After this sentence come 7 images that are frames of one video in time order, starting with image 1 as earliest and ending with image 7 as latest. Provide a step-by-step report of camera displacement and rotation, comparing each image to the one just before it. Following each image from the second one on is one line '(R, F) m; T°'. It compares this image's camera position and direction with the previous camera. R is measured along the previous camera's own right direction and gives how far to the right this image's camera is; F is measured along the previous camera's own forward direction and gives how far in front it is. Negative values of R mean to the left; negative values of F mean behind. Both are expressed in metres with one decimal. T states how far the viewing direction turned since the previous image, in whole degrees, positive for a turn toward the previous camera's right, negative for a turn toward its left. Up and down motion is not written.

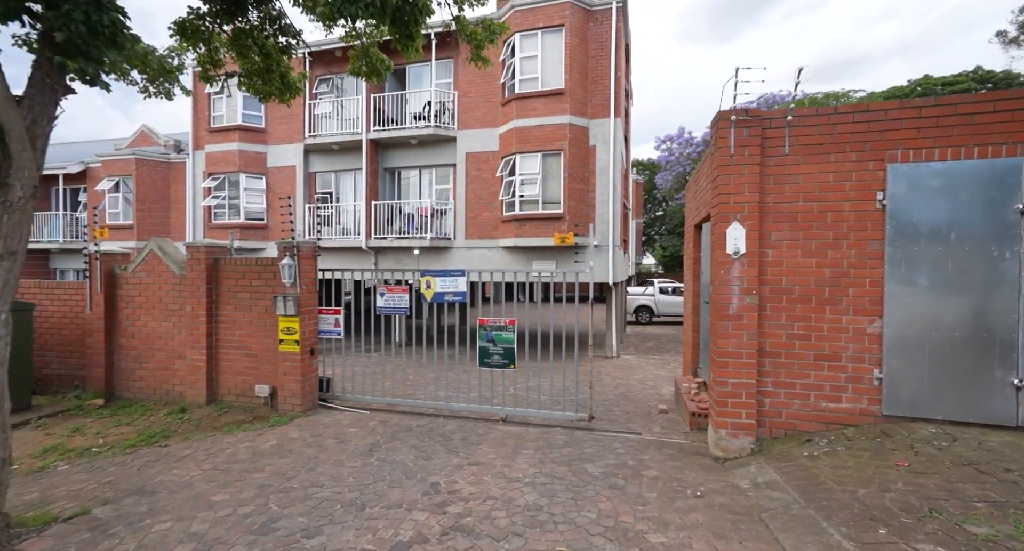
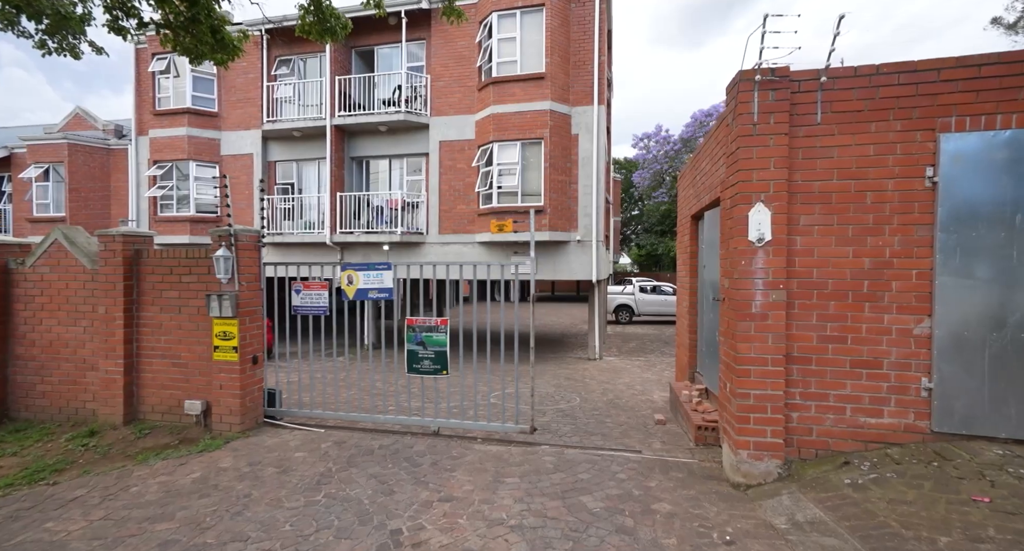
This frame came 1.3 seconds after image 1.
(0.0, +0.8) m; +3°
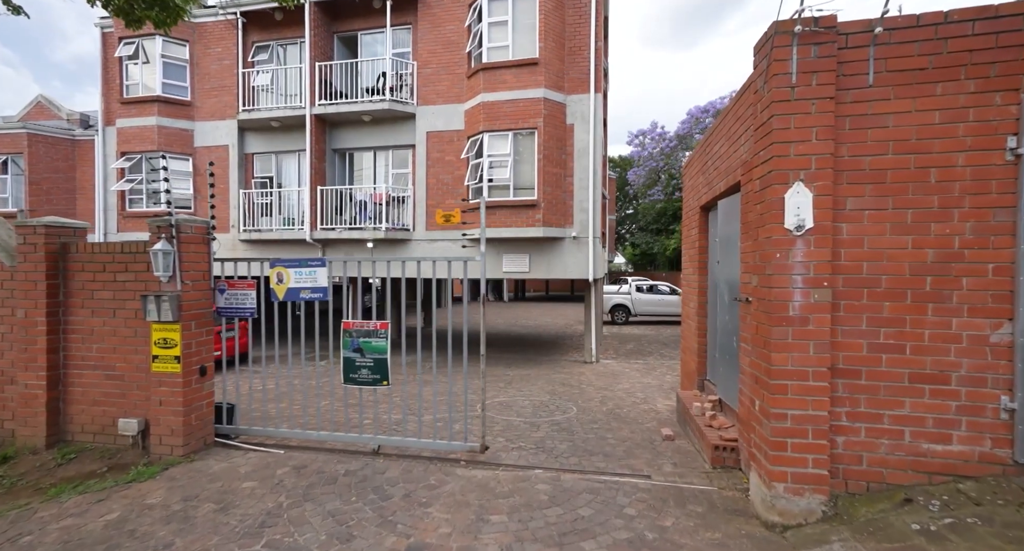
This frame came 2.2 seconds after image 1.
(+0.1, +0.7) m; +1°
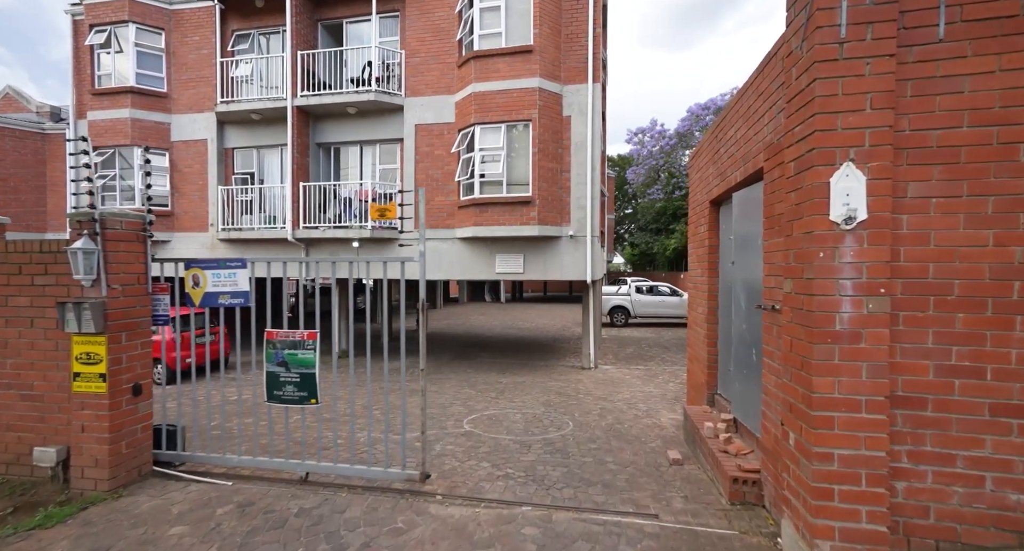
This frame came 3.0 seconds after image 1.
(+0.1, +0.6) m; 0°
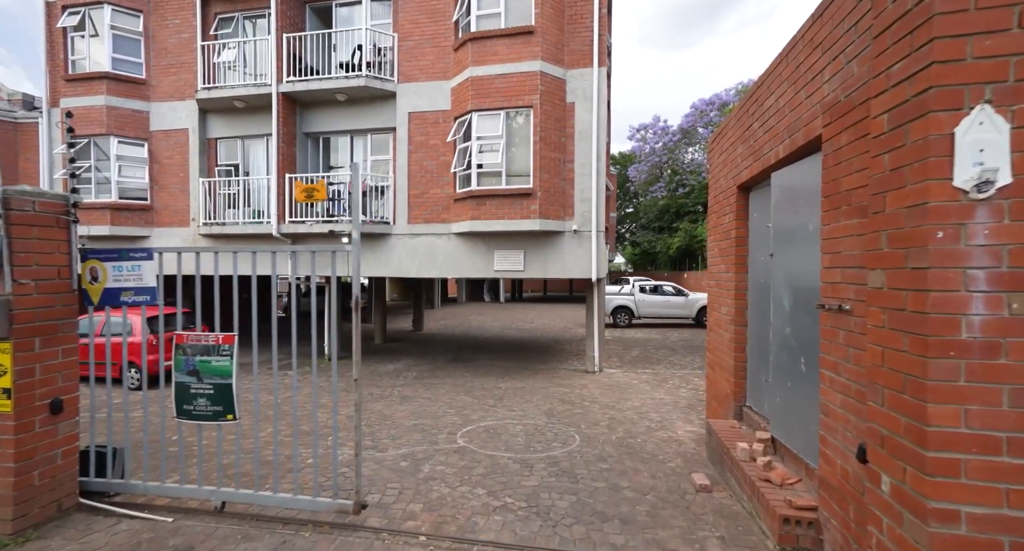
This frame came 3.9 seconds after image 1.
(0.0, +0.7) m; 0°
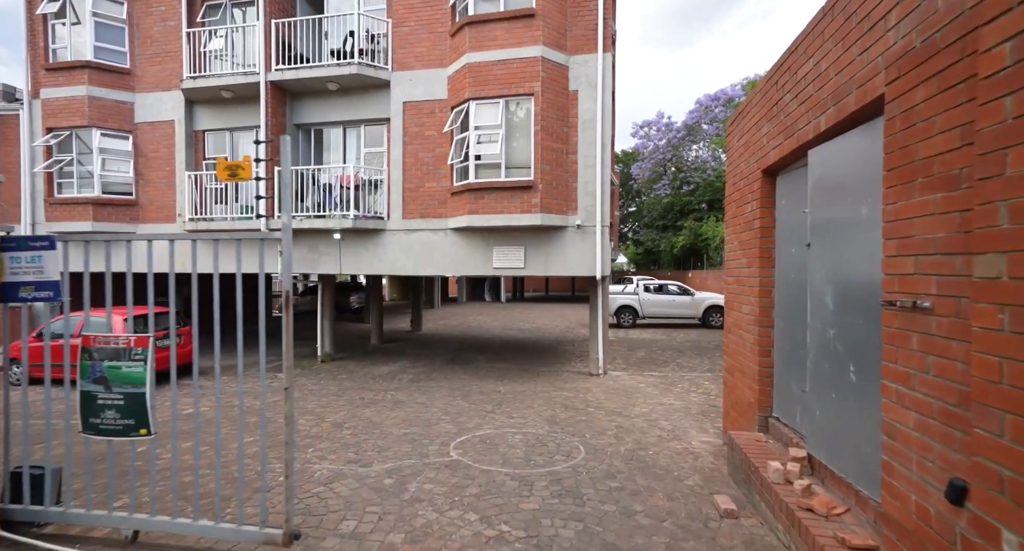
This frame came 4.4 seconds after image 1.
(0.0, +0.5) m; 0°
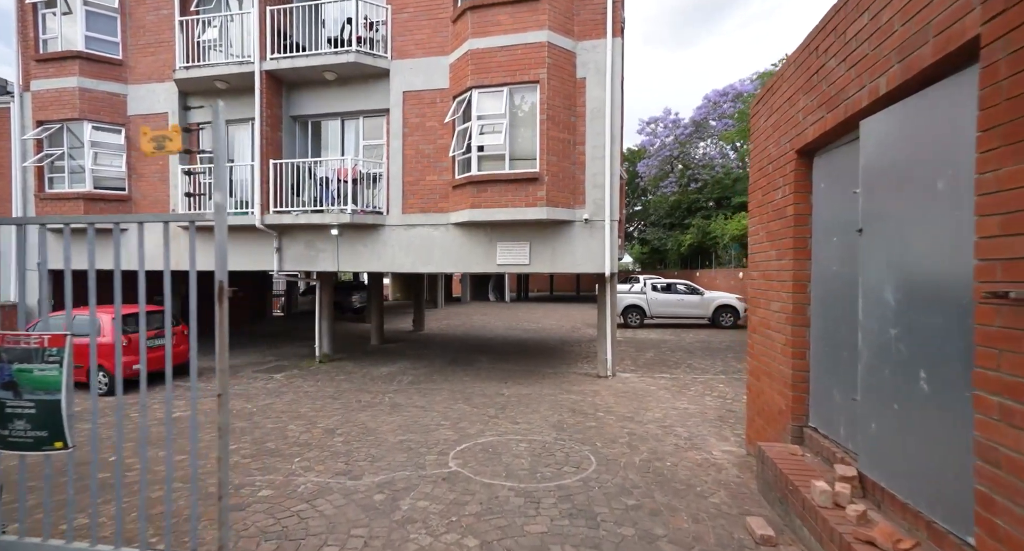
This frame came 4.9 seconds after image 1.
(0.0, +0.4) m; -1°
